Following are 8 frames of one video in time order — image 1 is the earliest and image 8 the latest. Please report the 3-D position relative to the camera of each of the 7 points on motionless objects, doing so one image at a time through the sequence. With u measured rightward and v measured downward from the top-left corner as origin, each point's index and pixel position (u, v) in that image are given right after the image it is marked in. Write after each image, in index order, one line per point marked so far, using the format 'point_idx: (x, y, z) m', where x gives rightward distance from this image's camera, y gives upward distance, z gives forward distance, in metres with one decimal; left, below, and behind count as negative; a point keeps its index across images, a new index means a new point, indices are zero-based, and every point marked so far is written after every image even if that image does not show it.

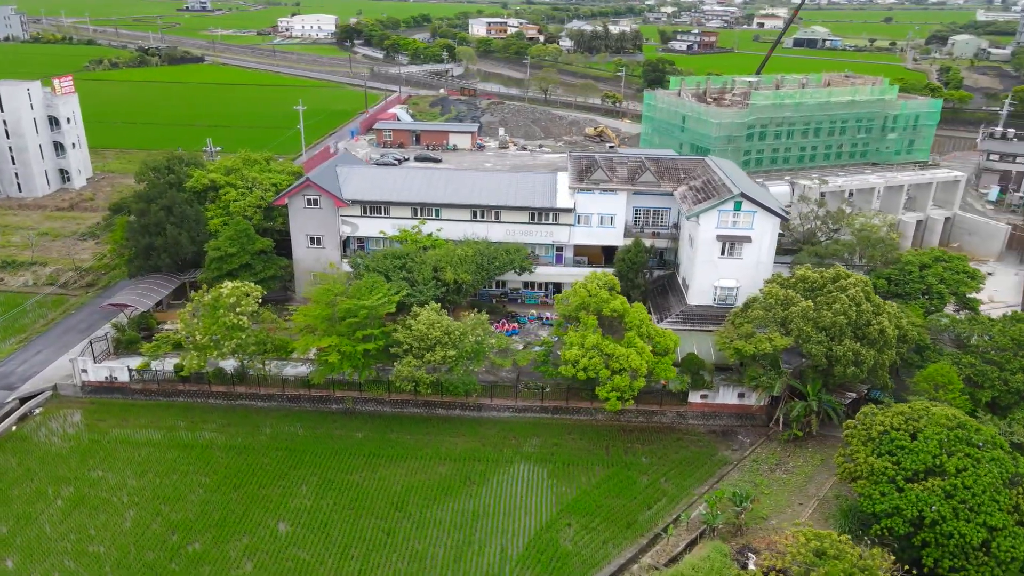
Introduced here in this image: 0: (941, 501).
0: (+10.7, -5.3, +18.3) m
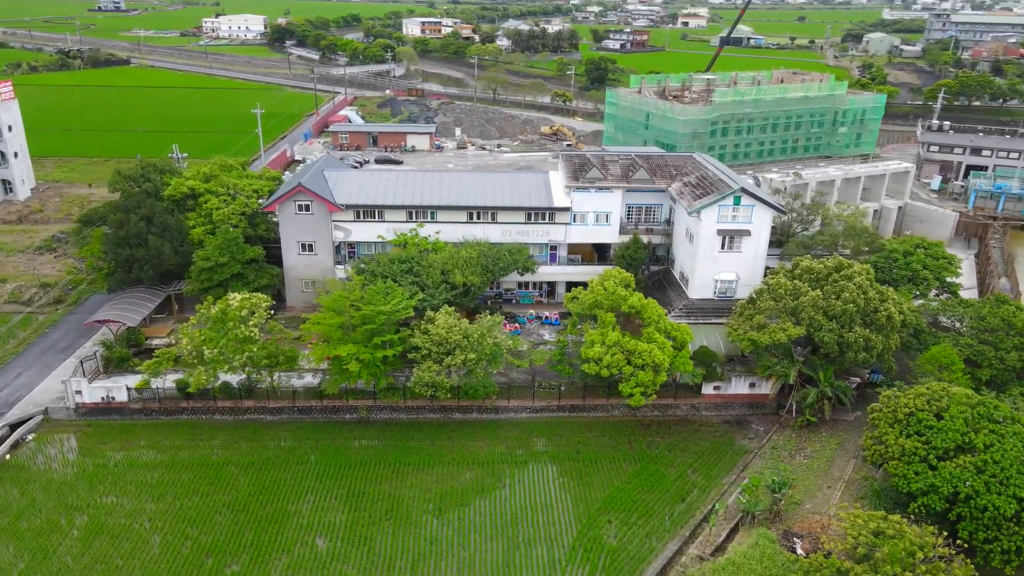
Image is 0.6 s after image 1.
0: (+12.1, -4.9, +19.3) m
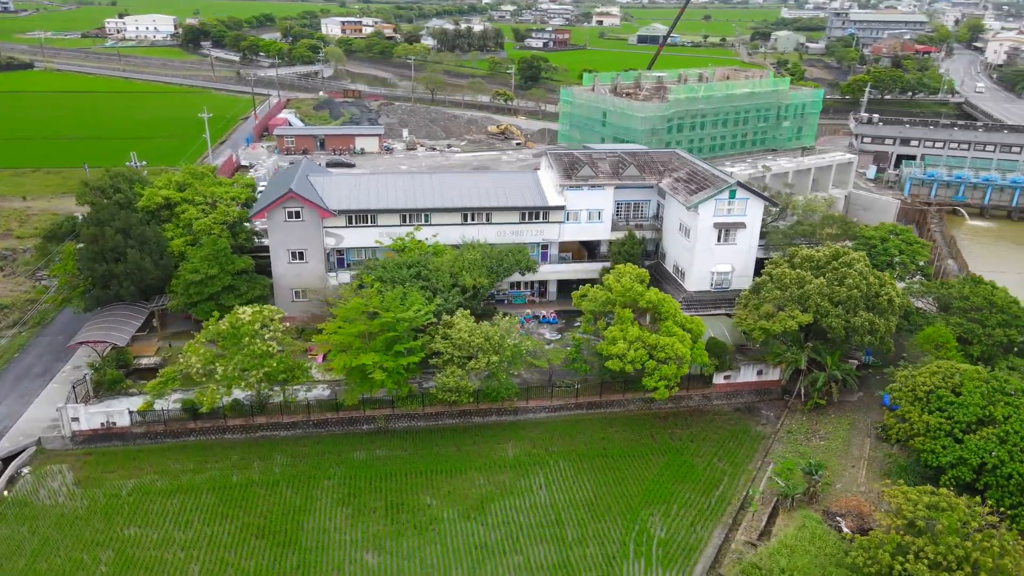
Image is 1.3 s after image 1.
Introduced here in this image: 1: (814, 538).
0: (+13.6, -4.4, +20.5) m
1: (+8.2, -6.8, +19.9) m
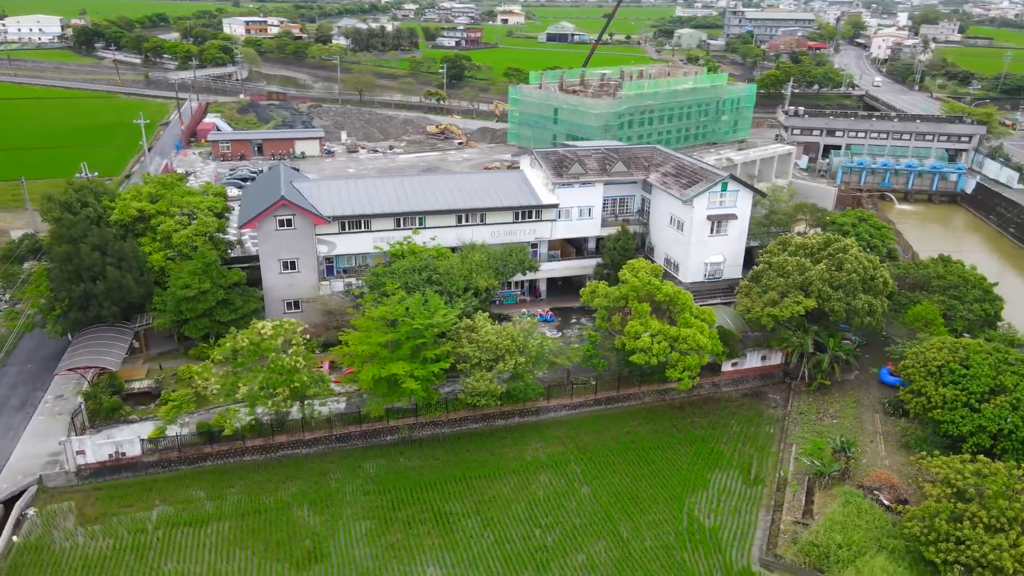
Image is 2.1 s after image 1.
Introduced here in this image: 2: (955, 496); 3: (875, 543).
0: (+15.0, -3.7, +22.1) m
1: (+9.9, -6.4, +20.9) m
2: (+11.7, -5.5, +19.3) m
3: (+9.8, -6.9, +19.7) m
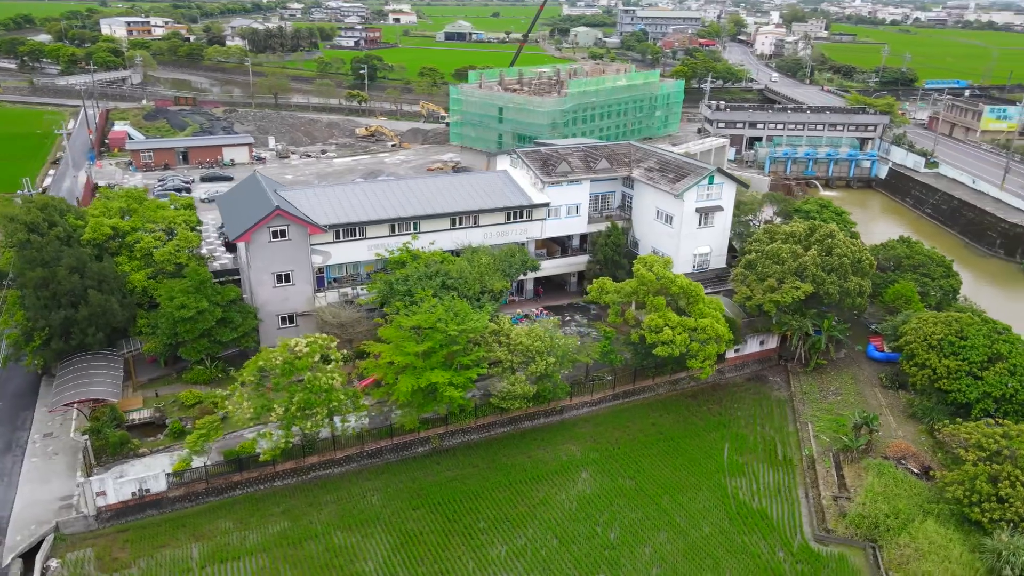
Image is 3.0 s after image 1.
0: (+16.3, -2.9, +24.1) m
1: (+11.6, -5.9, +22.2) m
2: (+13.5, -4.9, +20.8) m
3: (+11.6, -6.3, +20.9) m
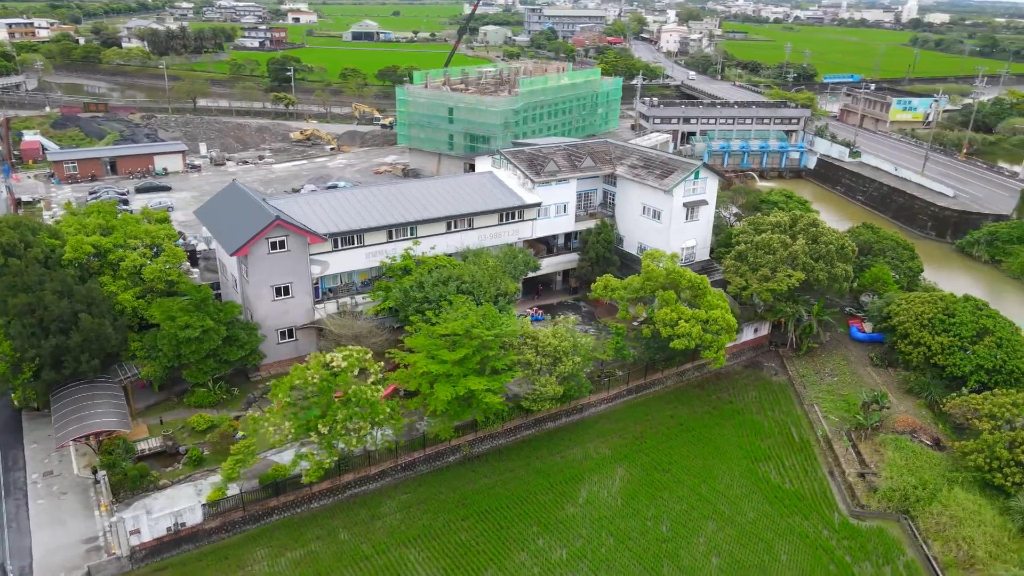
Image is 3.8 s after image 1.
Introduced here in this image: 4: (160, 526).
0: (+17.2, -2.2, +25.9) m
1: (+12.9, -5.4, +23.5) m
2: (+14.9, -4.2, +22.4) m
3: (+13.1, -5.8, +22.3) m
4: (-9.3, -6.3, +19.4) m
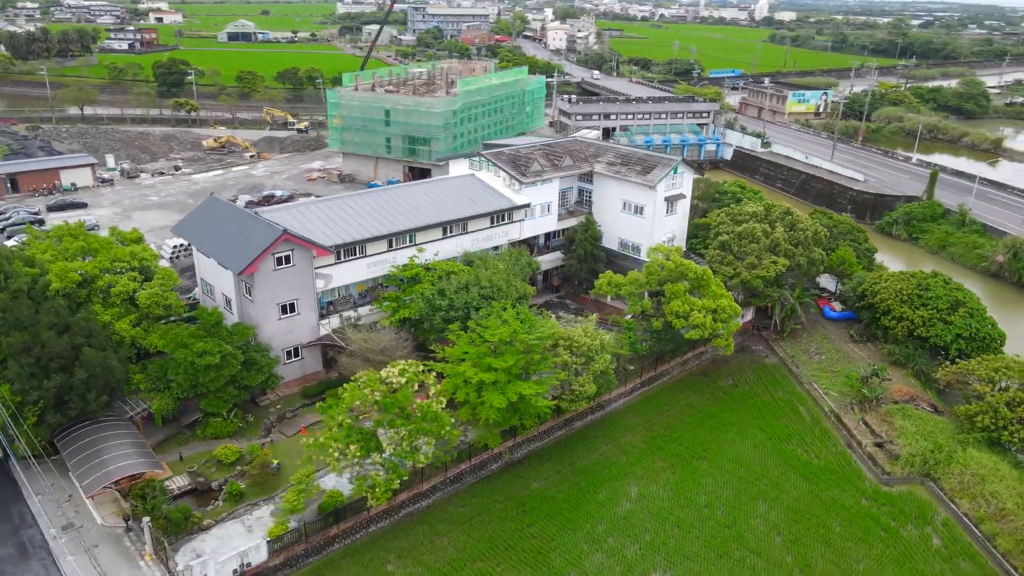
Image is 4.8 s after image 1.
0: (+17.9, -1.2, +28.5) m
1: (+14.2, -4.7, +25.4) m
2: (+16.2, -3.4, +24.6) m
3: (+14.6, -5.1, +24.3) m
4: (-7.1, -6.9, +18.0) m
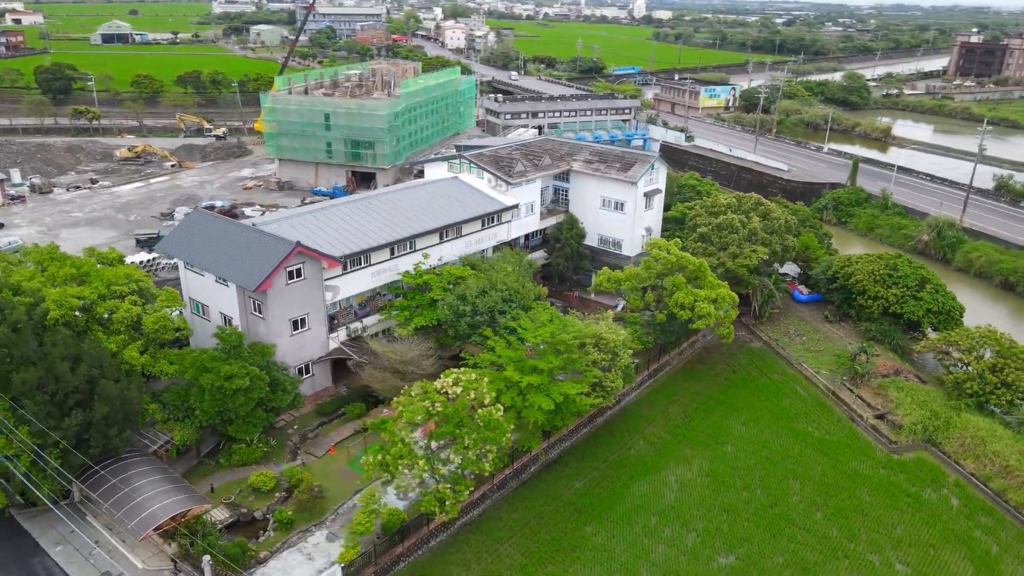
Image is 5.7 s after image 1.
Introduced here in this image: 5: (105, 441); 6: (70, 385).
0: (+18.1, -0.3, +30.9) m
1: (+15.0, -3.9, +27.4) m
2: (+17.1, -2.6, +26.9) m
3: (+15.6, -4.3, +26.3) m
4: (-4.9, -7.3, +17.1) m
5: (-10.9, -4.1, +19.7) m
6: (-11.5, -2.5, +19.2) m
